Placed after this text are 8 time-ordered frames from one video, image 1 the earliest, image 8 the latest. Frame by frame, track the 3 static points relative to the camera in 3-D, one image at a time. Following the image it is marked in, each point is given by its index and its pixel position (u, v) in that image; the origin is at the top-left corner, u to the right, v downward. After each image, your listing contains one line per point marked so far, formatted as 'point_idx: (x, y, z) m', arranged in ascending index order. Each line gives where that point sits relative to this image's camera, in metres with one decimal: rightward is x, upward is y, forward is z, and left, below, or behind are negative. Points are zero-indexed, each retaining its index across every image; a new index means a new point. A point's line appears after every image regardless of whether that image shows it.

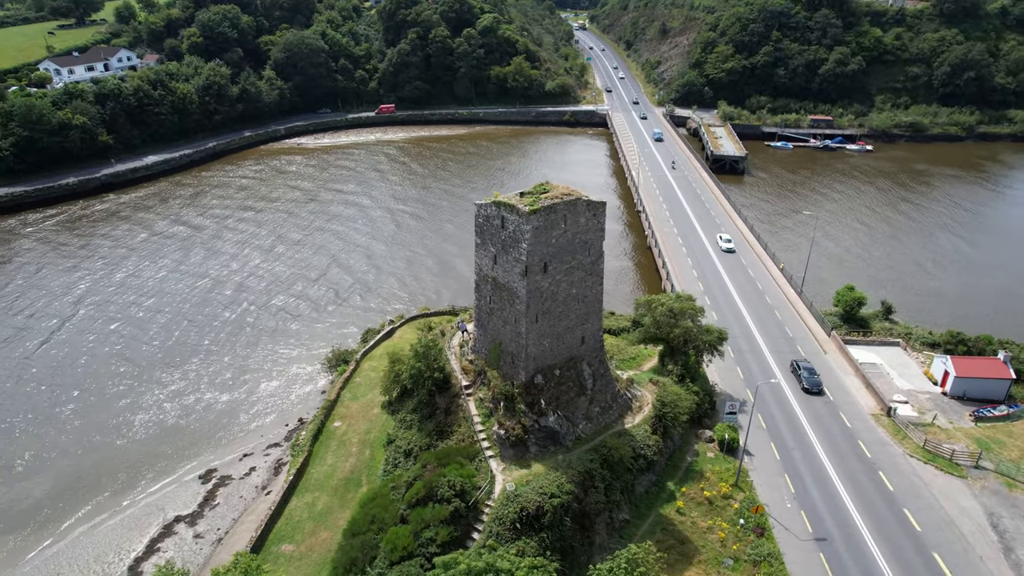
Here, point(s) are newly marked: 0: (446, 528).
0: (-1.8, -6.2, +16.6) m
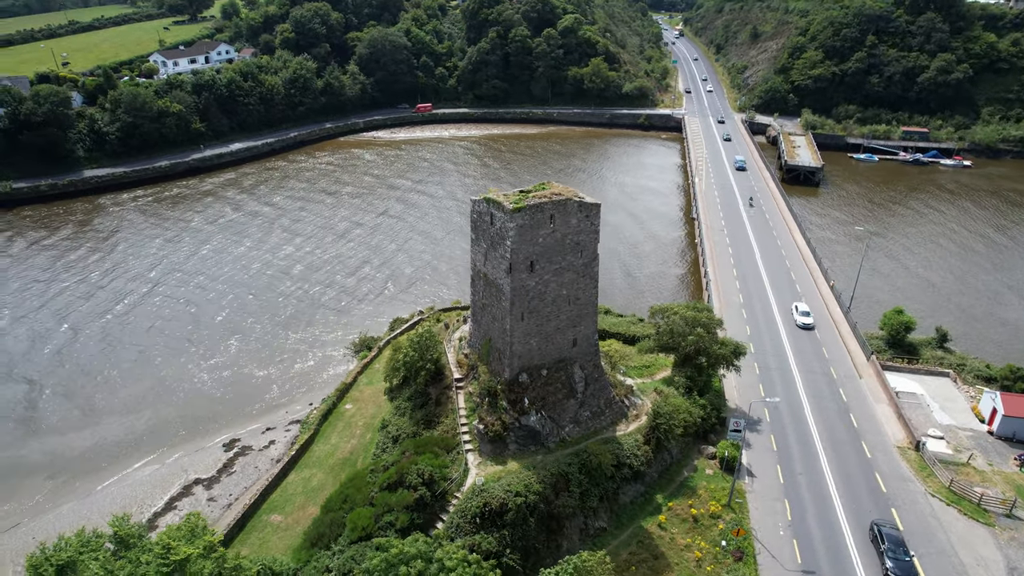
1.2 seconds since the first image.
0: (-2.8, -6.0, +17.0) m
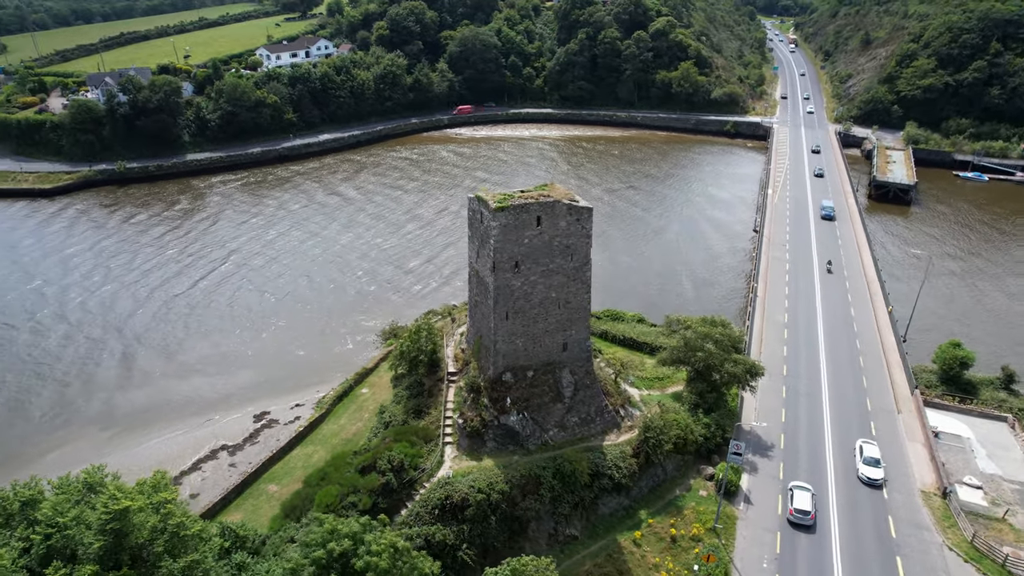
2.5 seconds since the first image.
0: (-3.9, -5.7, +17.5) m
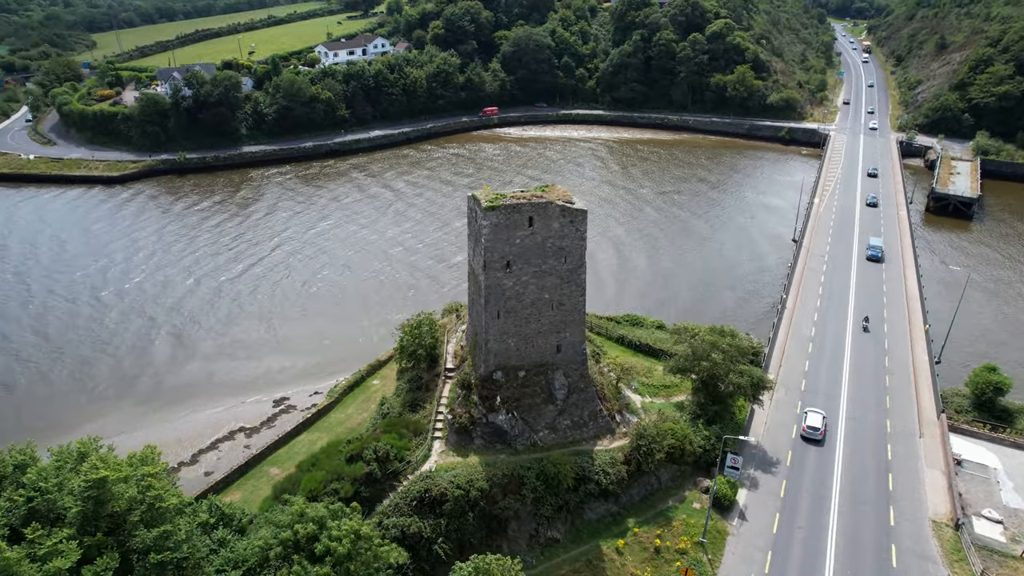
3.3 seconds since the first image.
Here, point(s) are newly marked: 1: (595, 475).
0: (-4.4, -5.5, +17.9) m
1: (+2.5, -5.6, +19.3) m
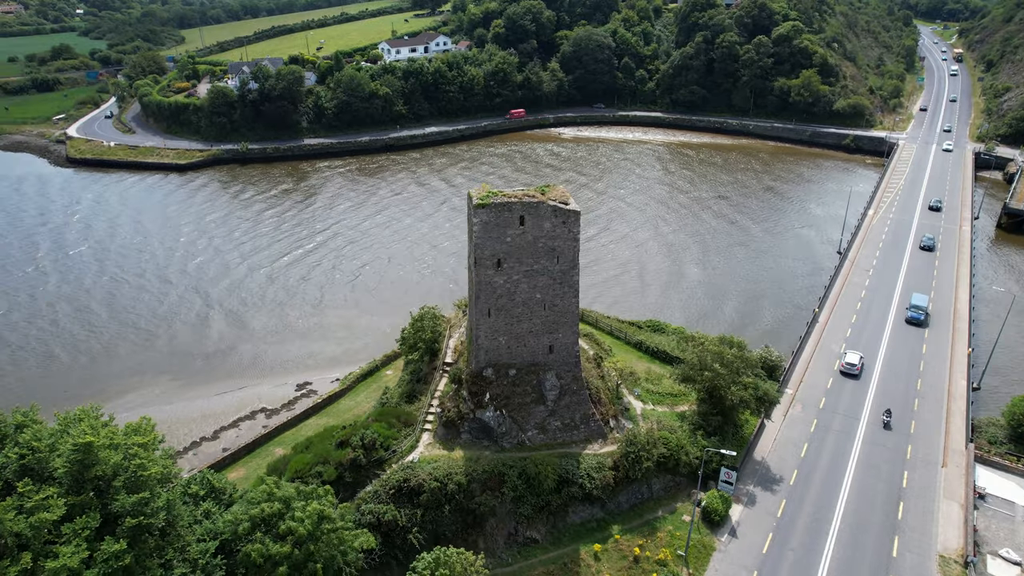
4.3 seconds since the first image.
0: (-5.0, -5.2, +18.4) m
1: (+2.0, -5.6, +19.1) m
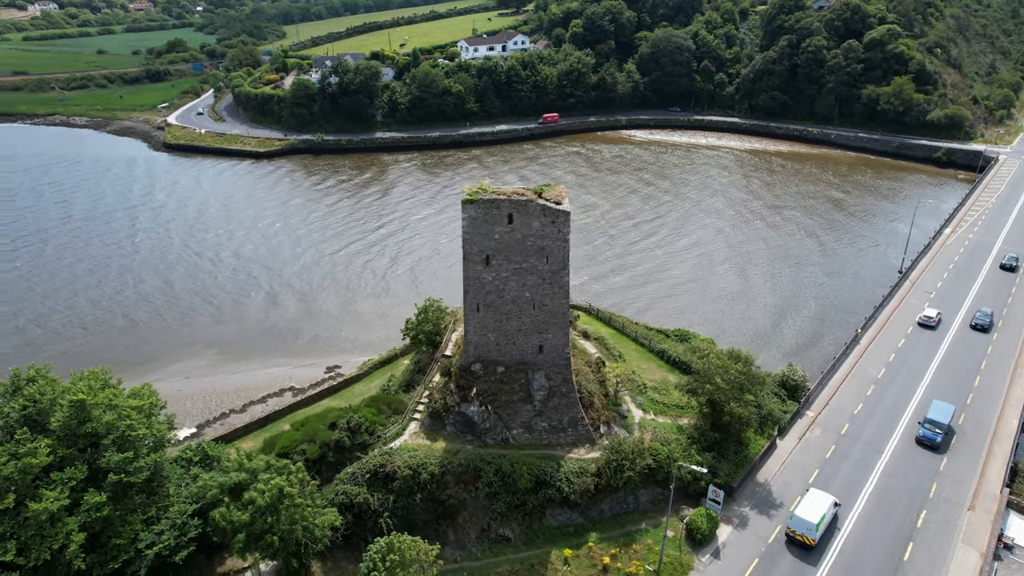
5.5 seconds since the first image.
0: (-5.6, -4.8, +19.1) m
1: (+1.3, -5.7, +19.0) m
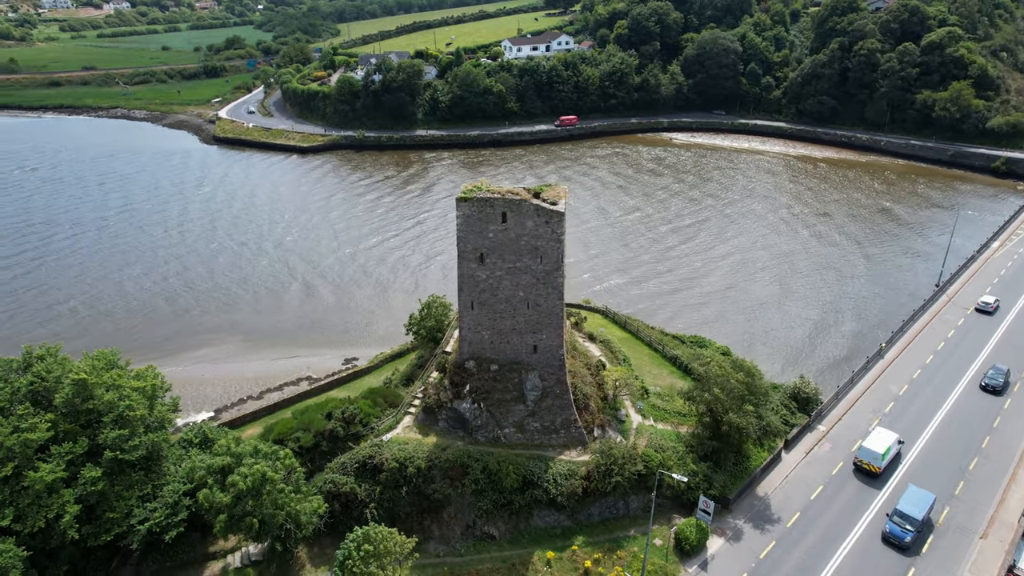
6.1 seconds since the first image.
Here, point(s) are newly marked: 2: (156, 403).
0: (-5.9, -4.6, +19.6) m
1: (+1.0, -5.7, +18.9) m
2: (-10.0, -3.3, +18.2) m
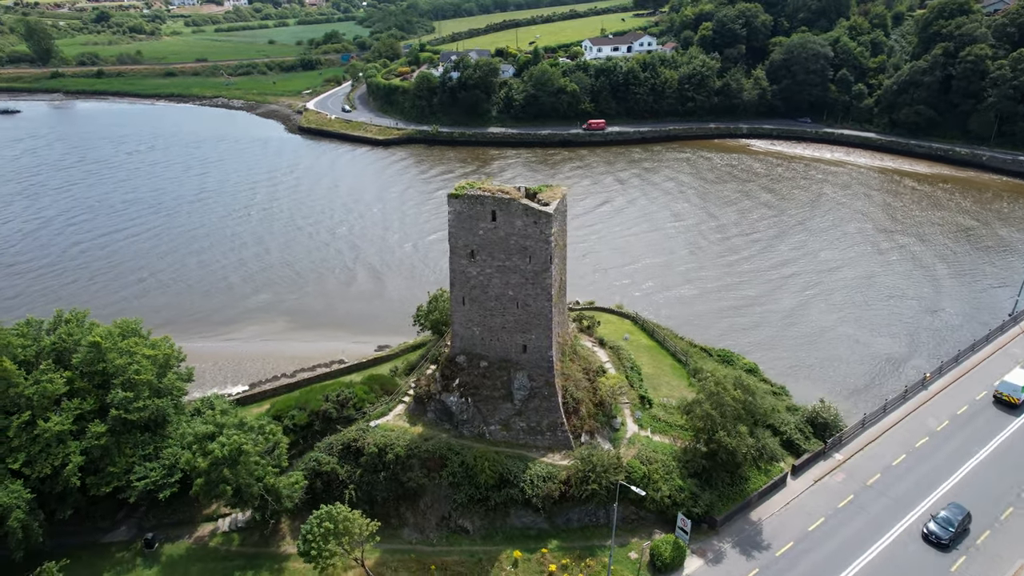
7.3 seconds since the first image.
0: (-6.4, -4.1, +20.5) m
1: (+0.3, -5.7, +18.9) m
2: (-10.5, -2.5, +19.6) m
